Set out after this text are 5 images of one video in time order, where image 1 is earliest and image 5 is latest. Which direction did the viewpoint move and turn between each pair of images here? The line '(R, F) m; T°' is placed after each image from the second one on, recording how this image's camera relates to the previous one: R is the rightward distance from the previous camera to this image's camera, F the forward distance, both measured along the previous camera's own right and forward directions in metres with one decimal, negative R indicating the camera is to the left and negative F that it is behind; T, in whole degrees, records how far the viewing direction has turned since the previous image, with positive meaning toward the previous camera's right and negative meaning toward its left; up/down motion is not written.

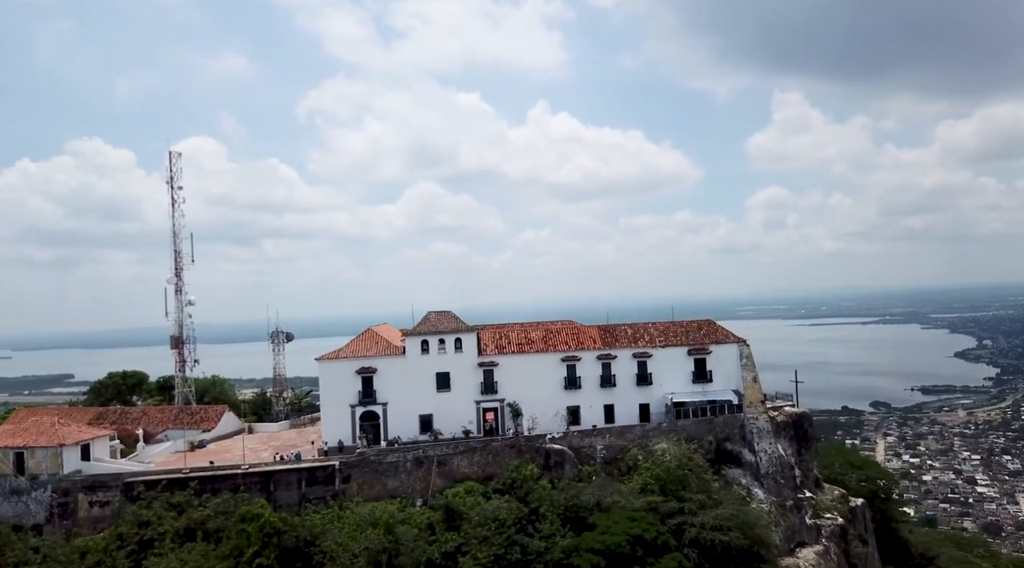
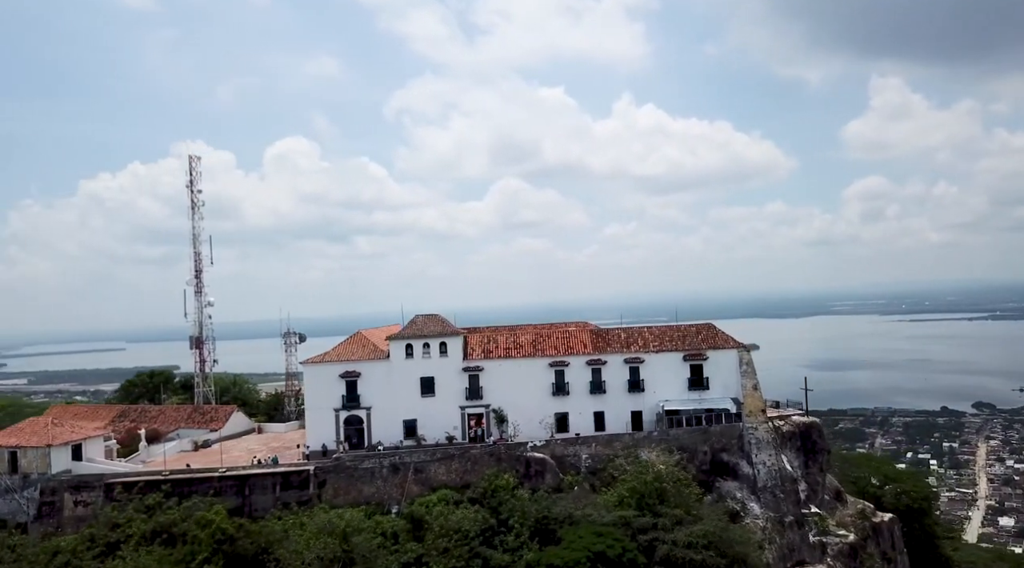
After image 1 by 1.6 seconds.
(+4.5, +1.3) m; -6°
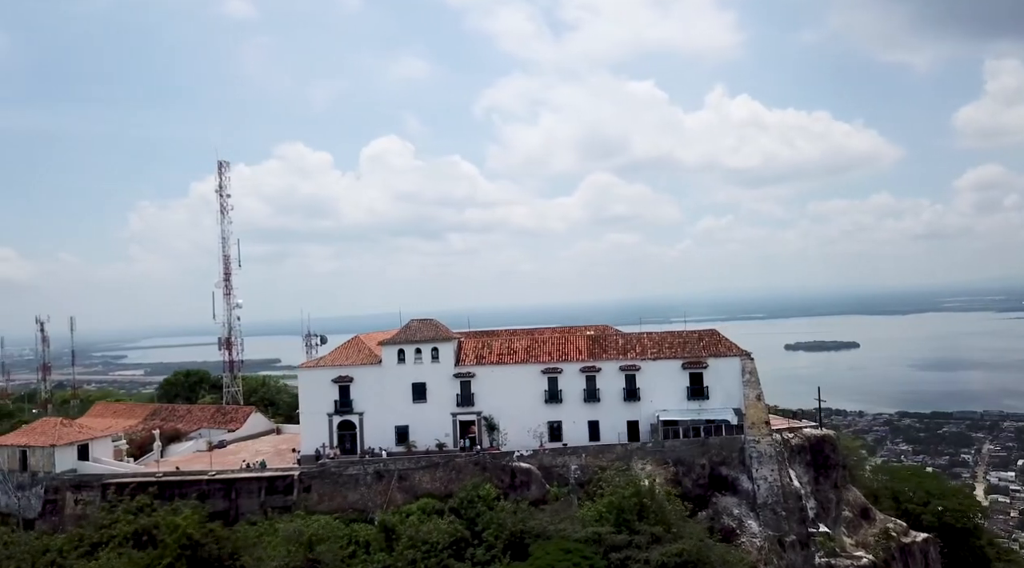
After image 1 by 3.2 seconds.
(+4.3, +1.1) m; -6°
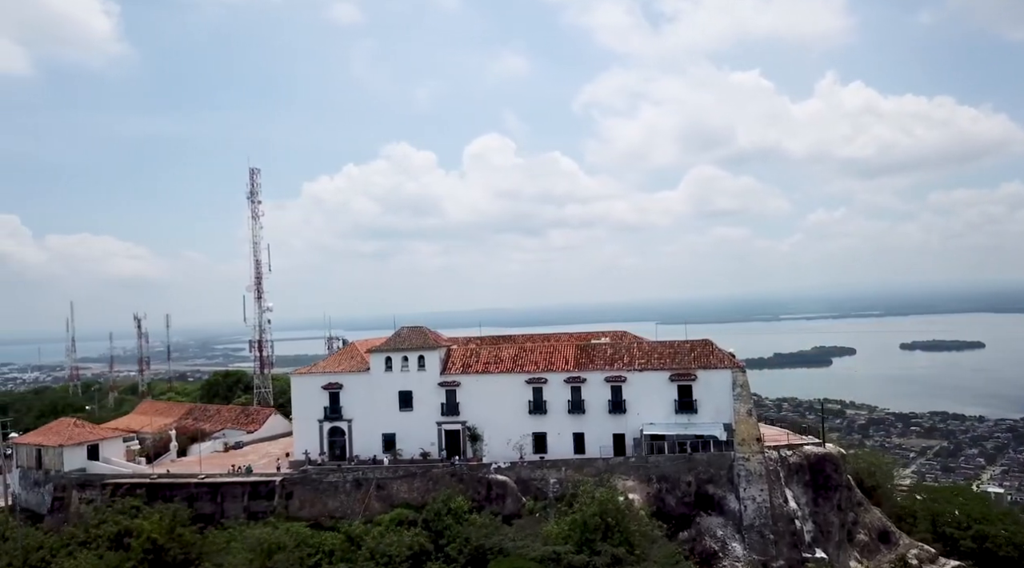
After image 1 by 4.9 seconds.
(+5.0, +1.0) m; -7°
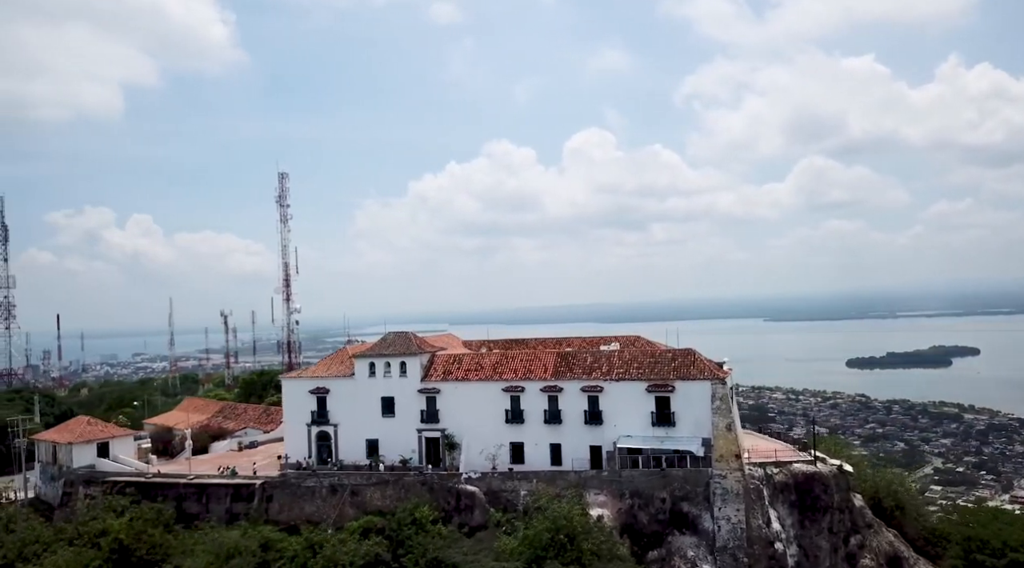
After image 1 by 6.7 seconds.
(+5.2, +1.1) m; -7°
